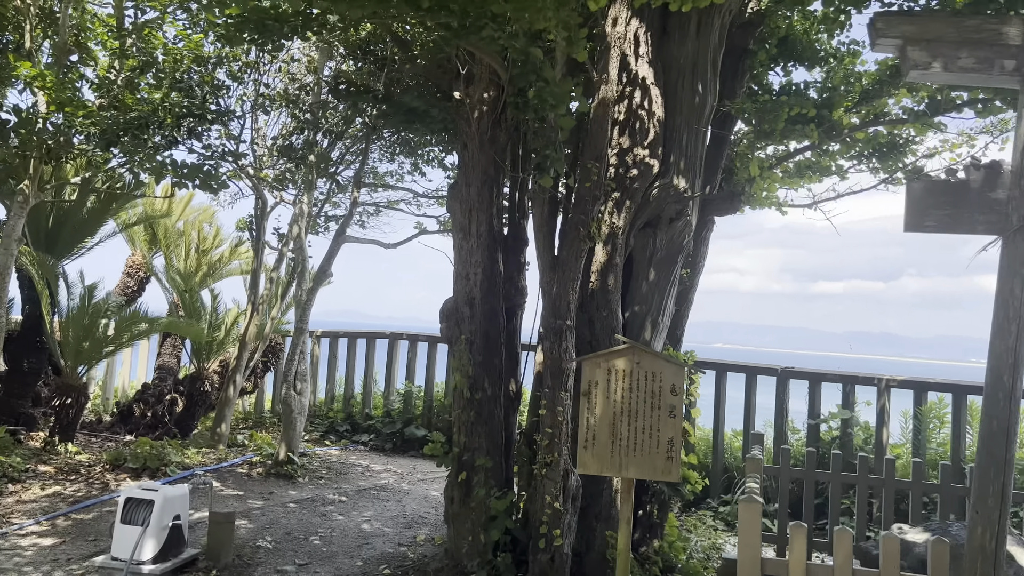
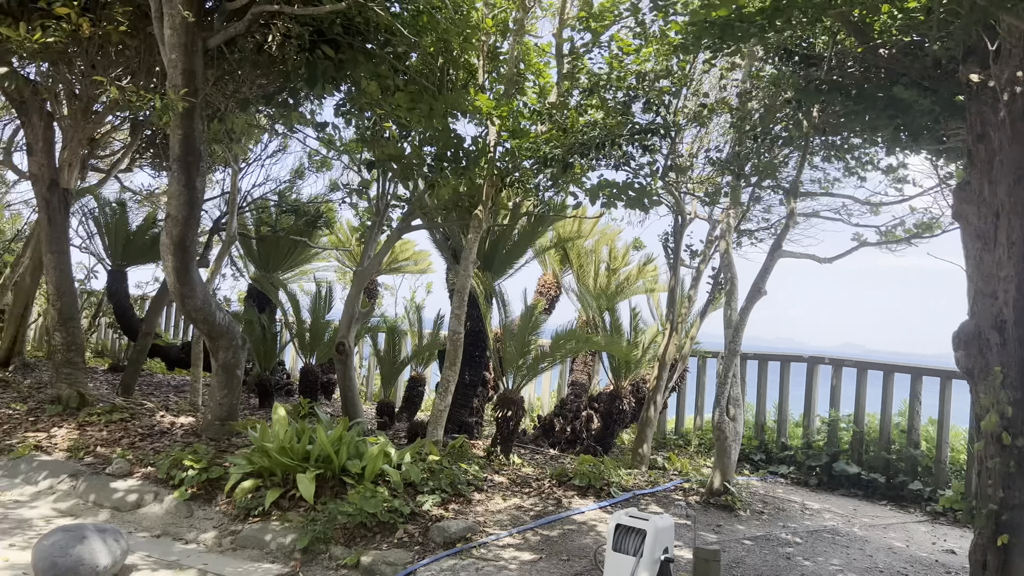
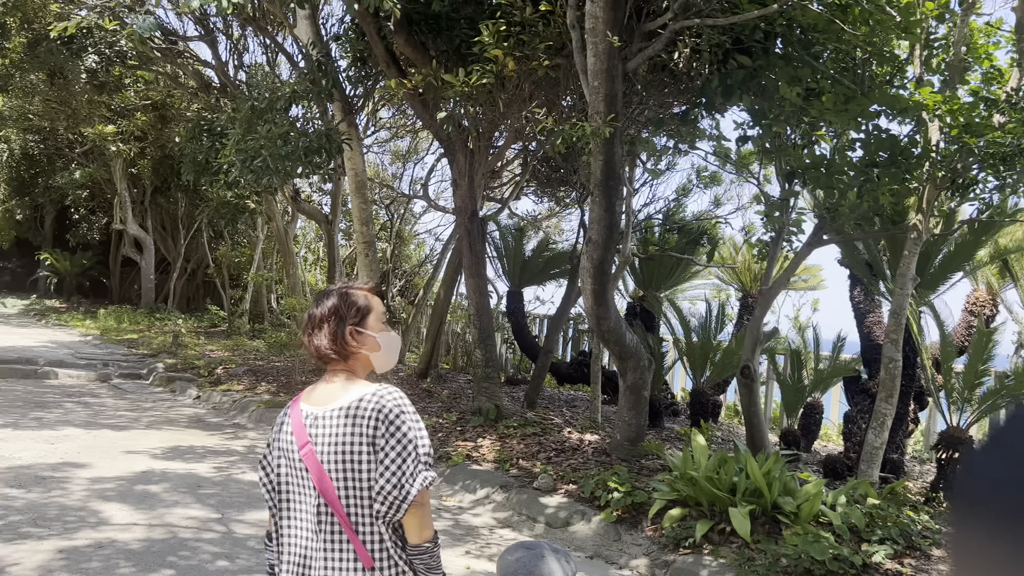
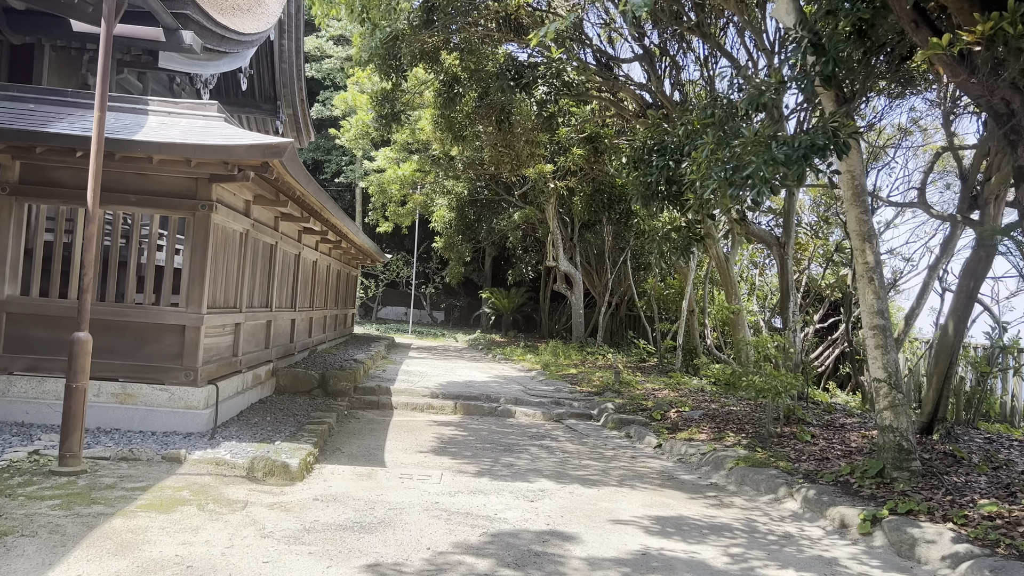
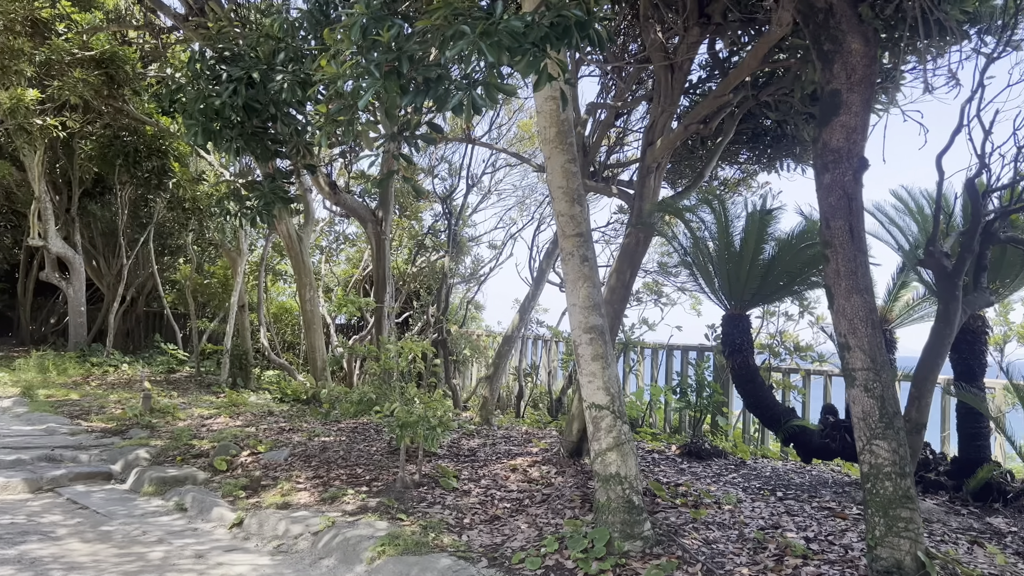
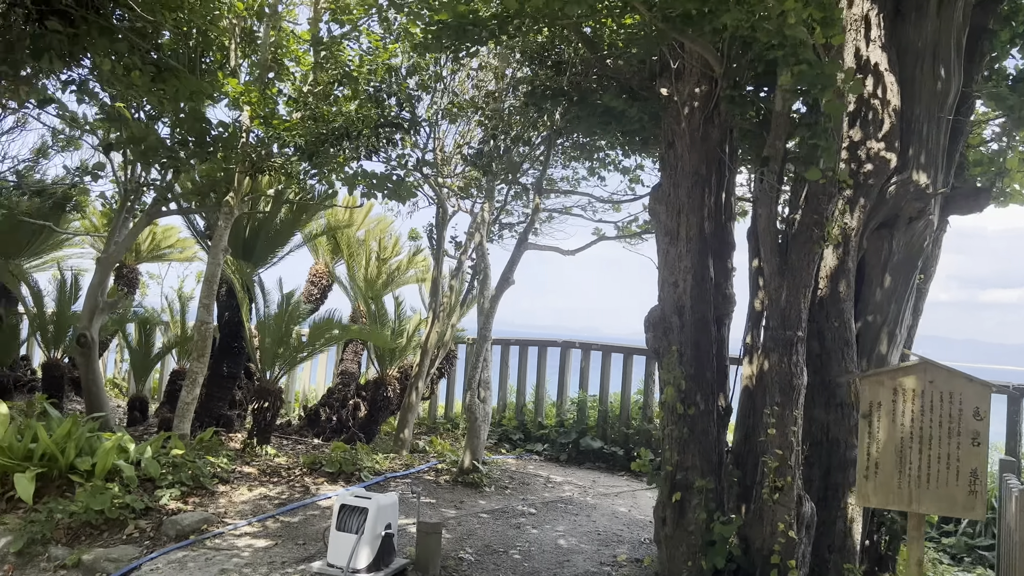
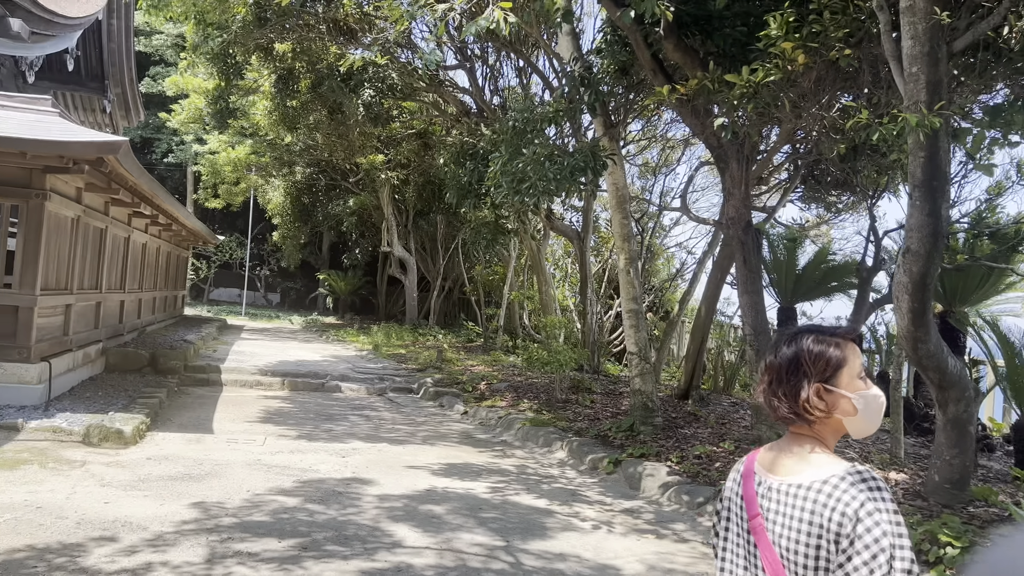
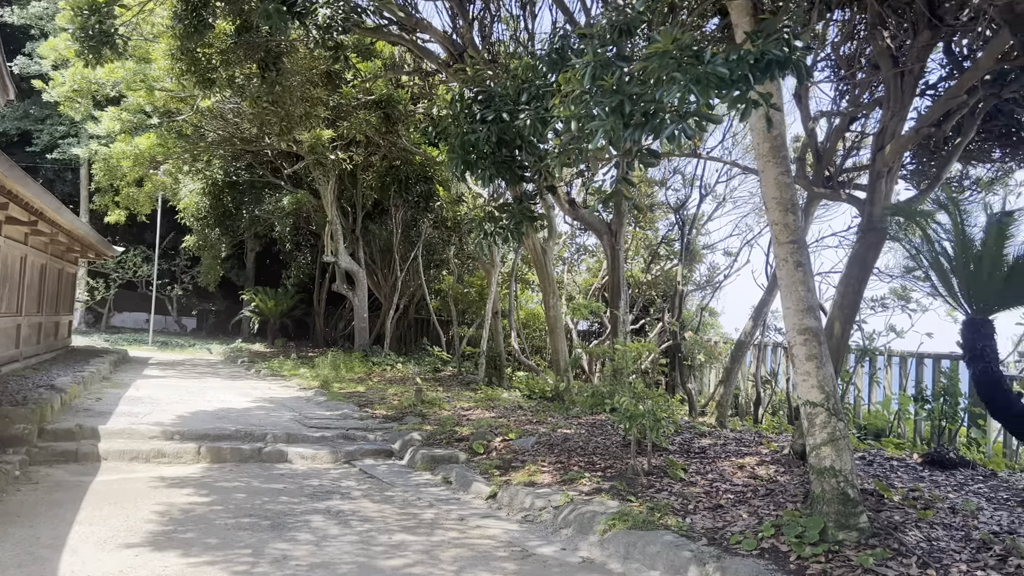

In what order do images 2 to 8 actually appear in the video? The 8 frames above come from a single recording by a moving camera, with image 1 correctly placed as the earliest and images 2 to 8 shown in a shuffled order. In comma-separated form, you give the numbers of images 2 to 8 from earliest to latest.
6, 2, 3, 7, 4, 8, 5
